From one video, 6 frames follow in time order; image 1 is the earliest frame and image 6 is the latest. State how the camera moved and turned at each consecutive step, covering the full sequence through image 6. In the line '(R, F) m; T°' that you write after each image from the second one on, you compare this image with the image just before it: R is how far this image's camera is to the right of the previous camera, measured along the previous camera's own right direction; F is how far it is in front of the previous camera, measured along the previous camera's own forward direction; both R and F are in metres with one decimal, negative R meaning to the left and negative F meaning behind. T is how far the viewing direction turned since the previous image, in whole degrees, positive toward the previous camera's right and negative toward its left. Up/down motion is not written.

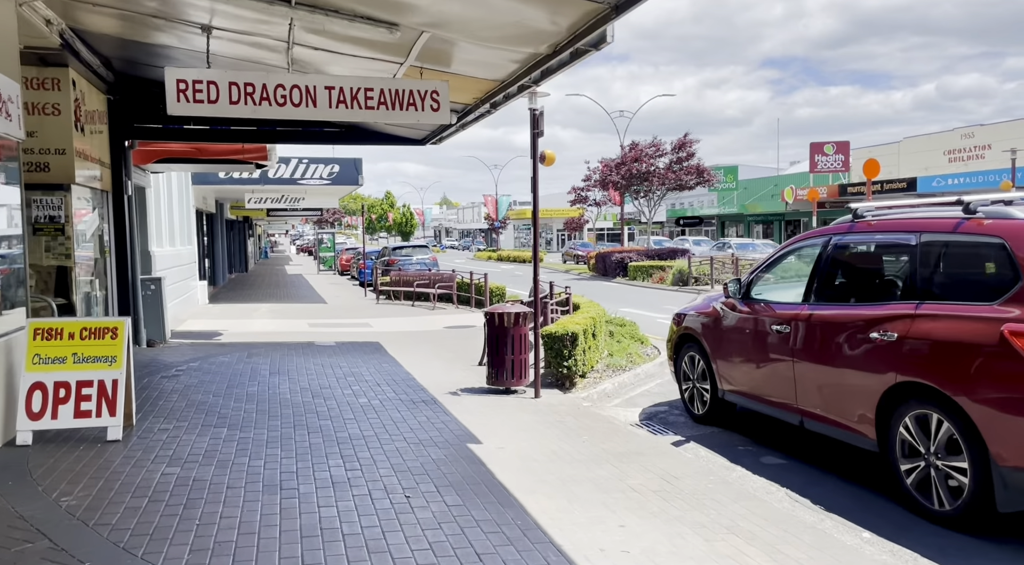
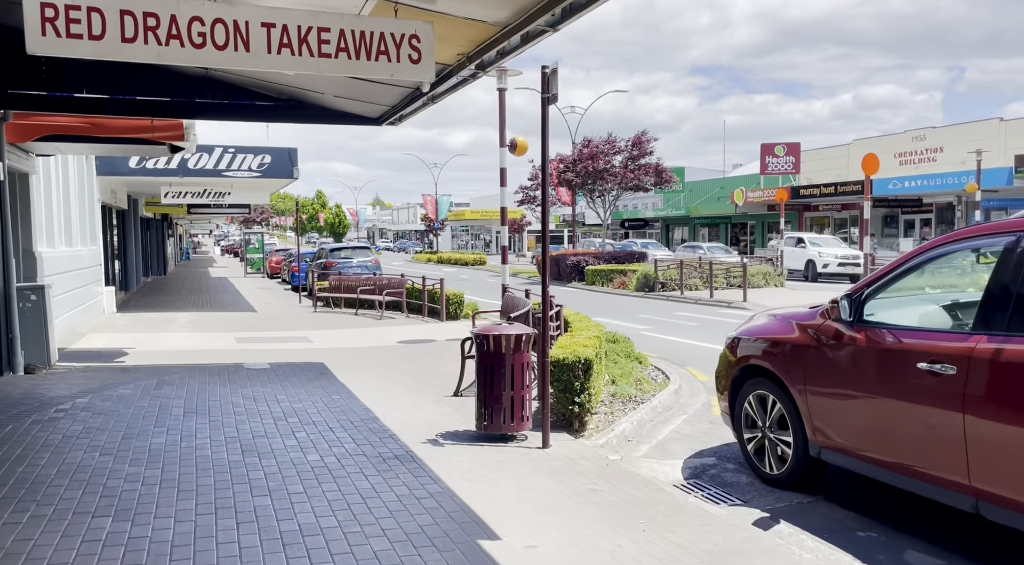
(-0.5, +2.0) m; +5°
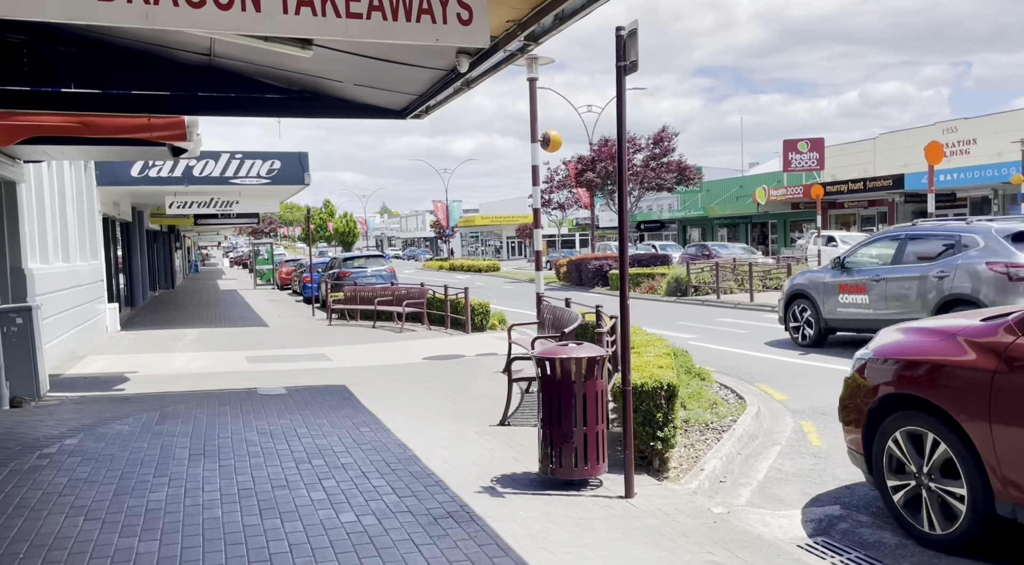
(-0.4, +1.1) m; -1°
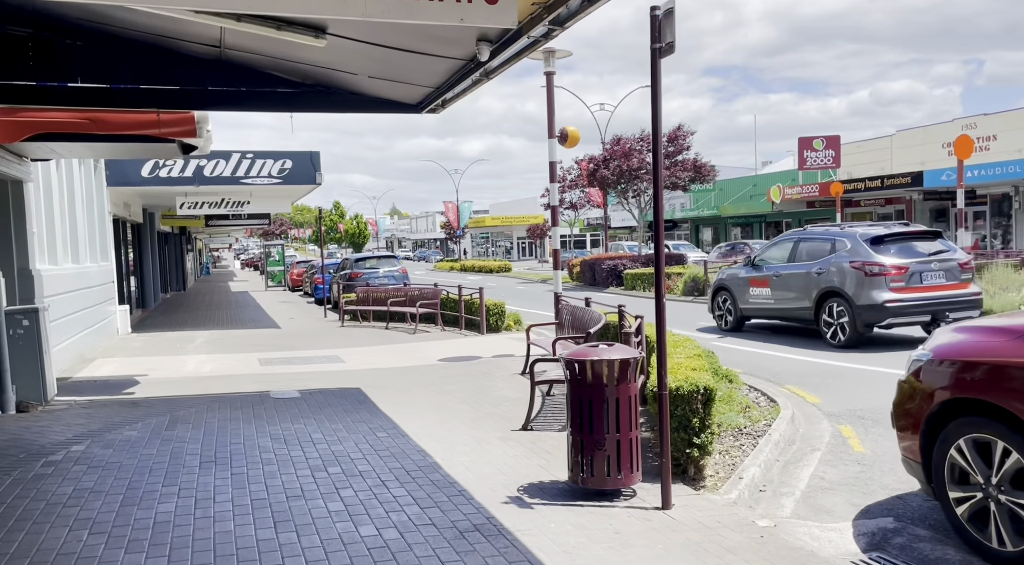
(-0.1, +0.3) m; -1°
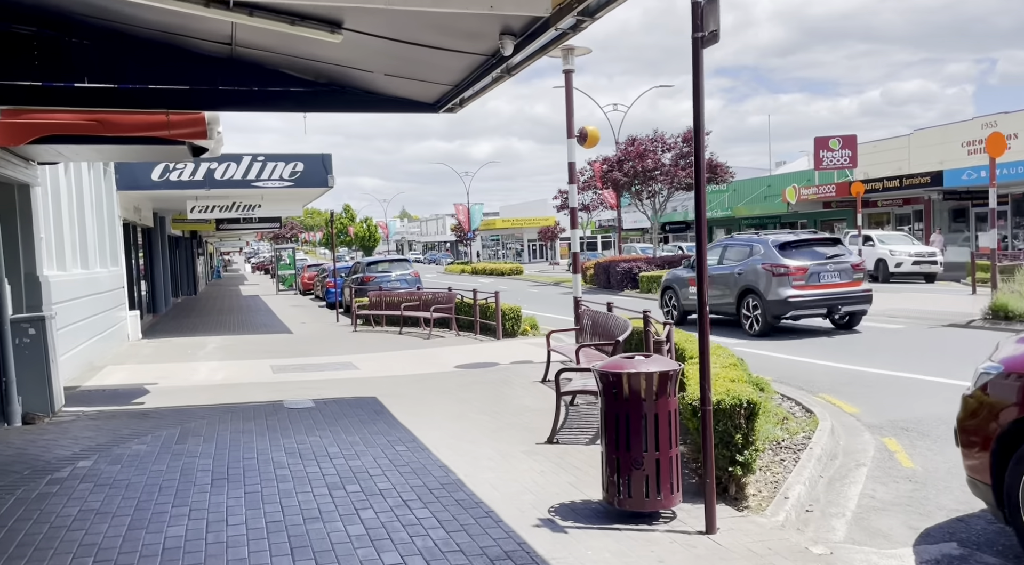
(-0.1, +0.3) m; -1°
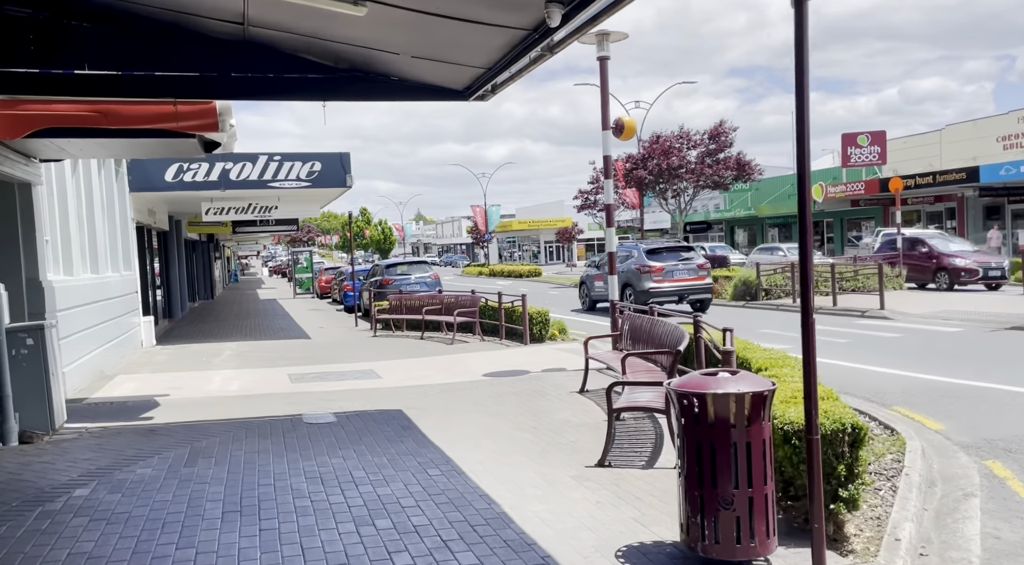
(-0.2, +0.7) m; -1°
